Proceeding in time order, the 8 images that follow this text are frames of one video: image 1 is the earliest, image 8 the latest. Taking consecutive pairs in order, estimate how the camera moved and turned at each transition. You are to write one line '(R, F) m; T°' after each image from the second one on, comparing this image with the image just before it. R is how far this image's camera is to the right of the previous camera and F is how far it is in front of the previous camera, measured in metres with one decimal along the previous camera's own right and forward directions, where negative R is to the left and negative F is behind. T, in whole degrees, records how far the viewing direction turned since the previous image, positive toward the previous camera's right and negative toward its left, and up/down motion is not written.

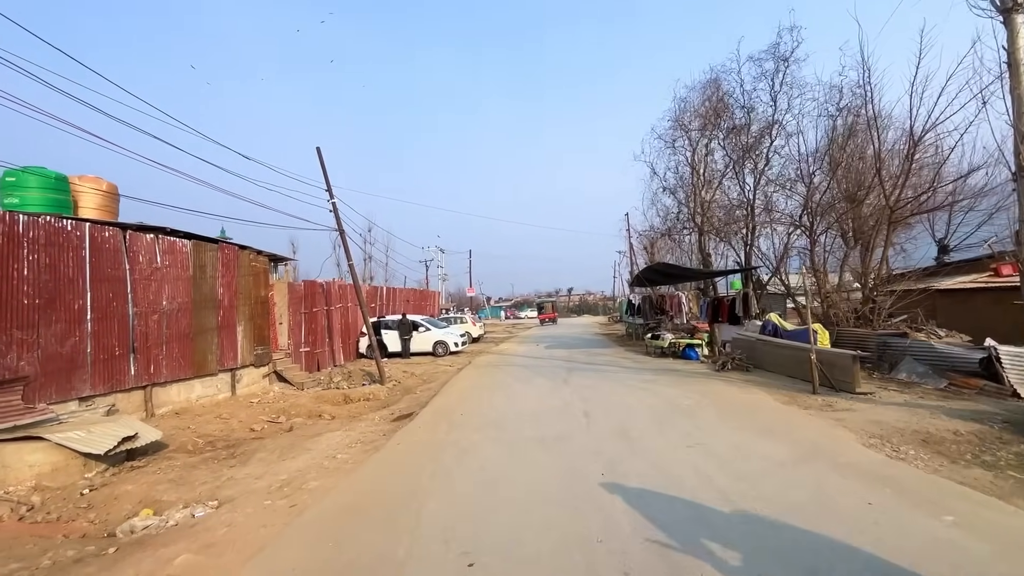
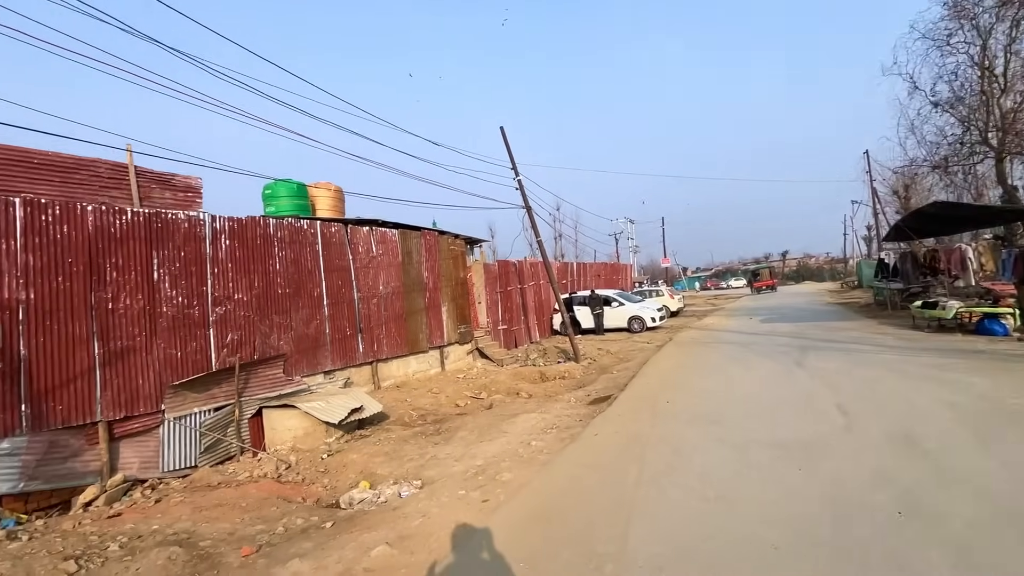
(-0.2, +1.0) m; -22°
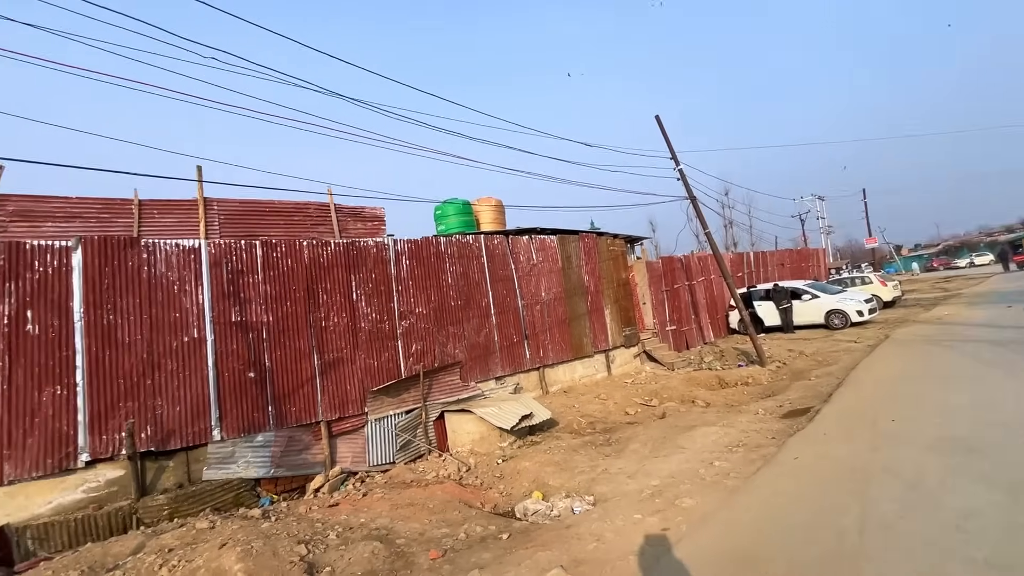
(0.0, +0.2) m; -19°
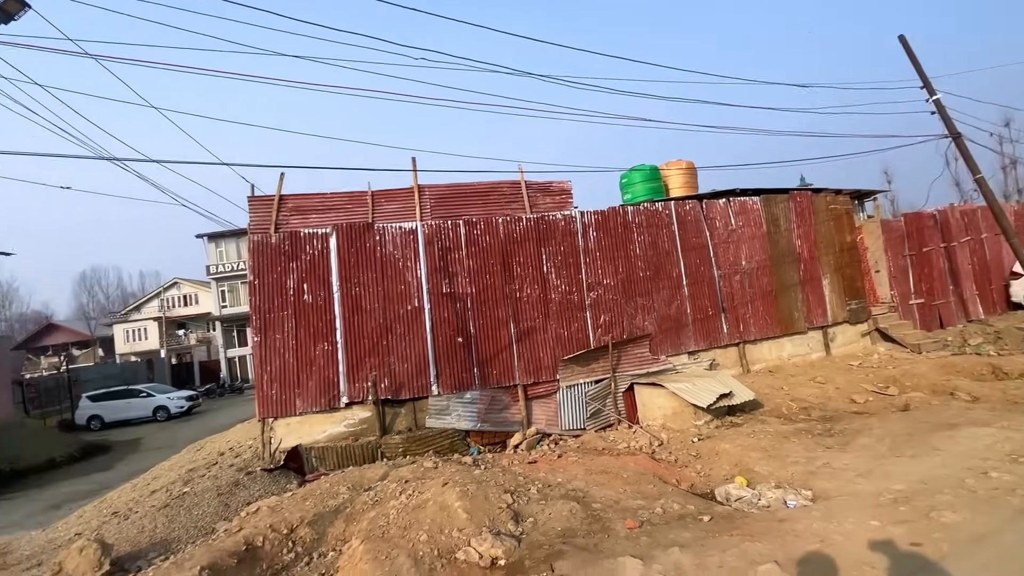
(-0.1, 0.0) m; -21°
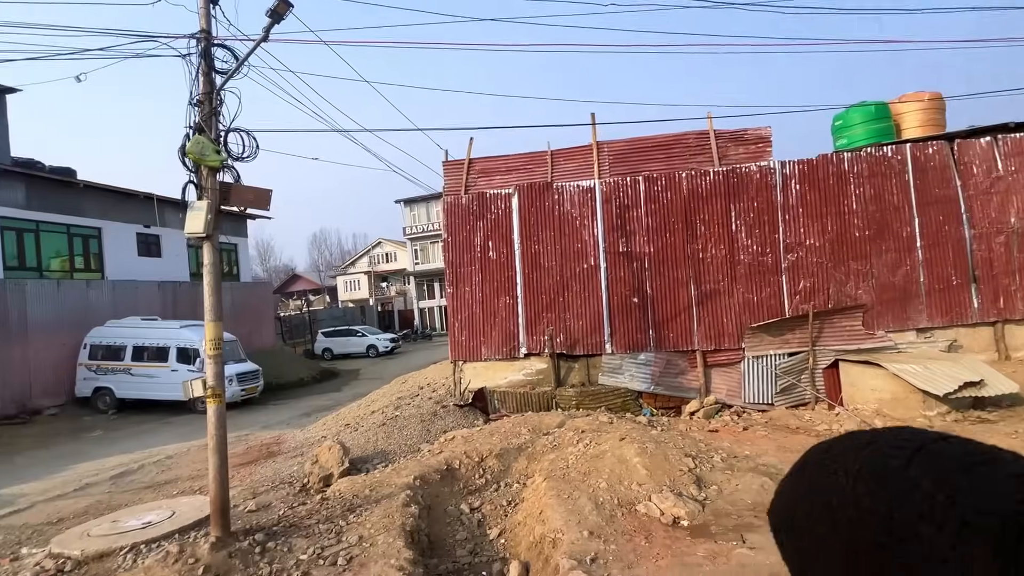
(-0.2, 0.0) m; -19°
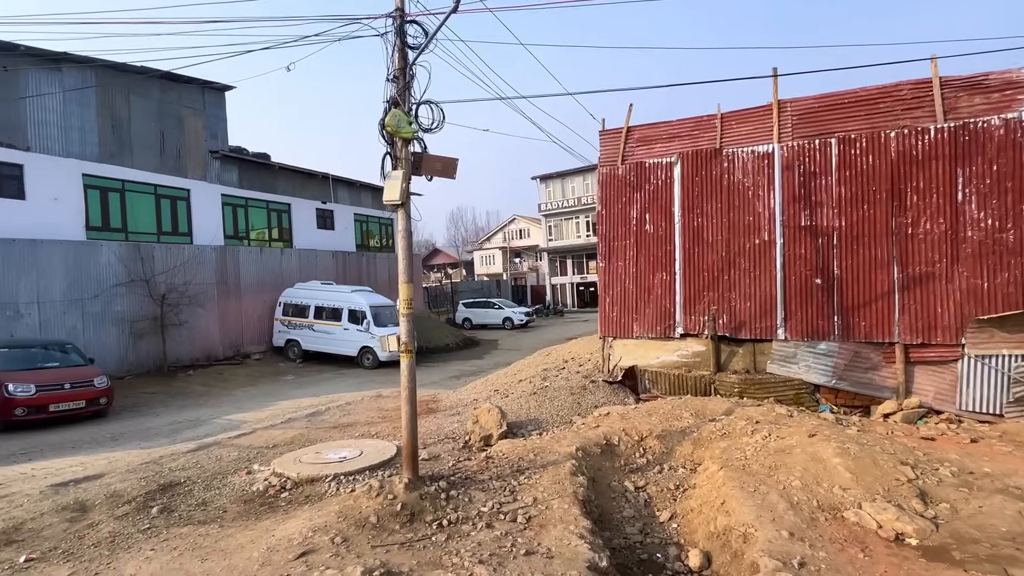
(-0.5, +0.1) m; -15°
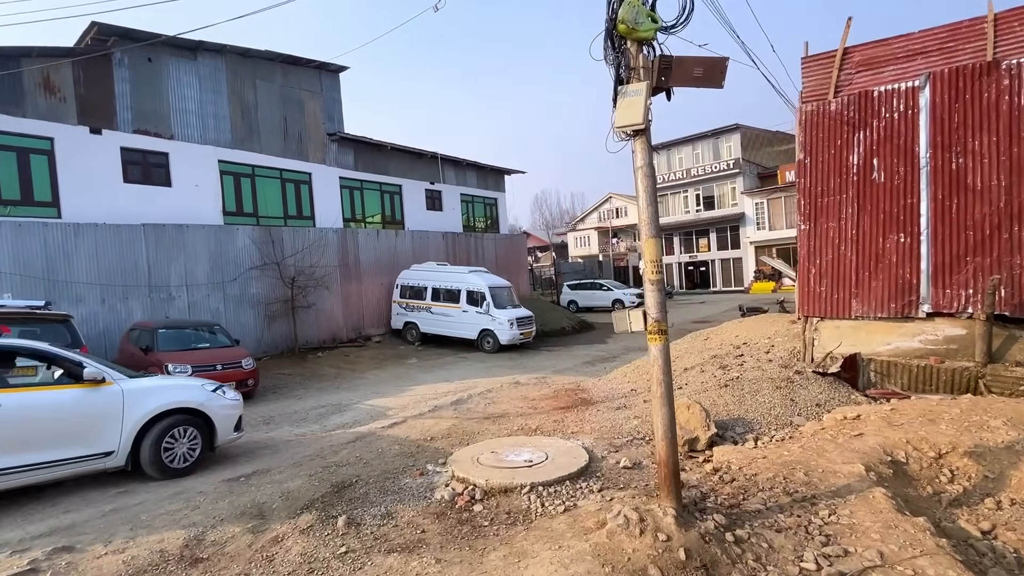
(-1.6, +1.3) m; -10°
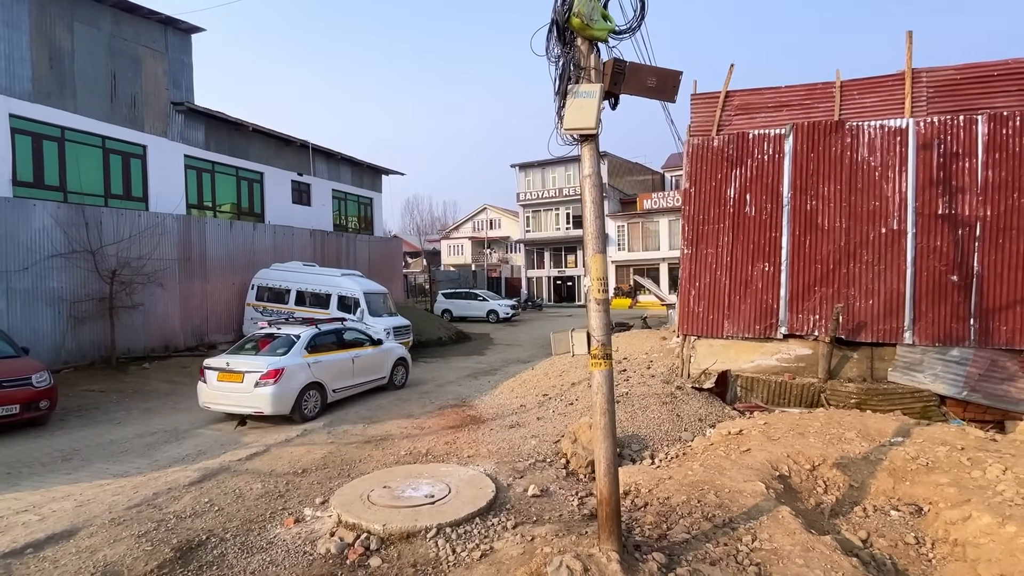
(-0.4, +0.6) m; +16°
